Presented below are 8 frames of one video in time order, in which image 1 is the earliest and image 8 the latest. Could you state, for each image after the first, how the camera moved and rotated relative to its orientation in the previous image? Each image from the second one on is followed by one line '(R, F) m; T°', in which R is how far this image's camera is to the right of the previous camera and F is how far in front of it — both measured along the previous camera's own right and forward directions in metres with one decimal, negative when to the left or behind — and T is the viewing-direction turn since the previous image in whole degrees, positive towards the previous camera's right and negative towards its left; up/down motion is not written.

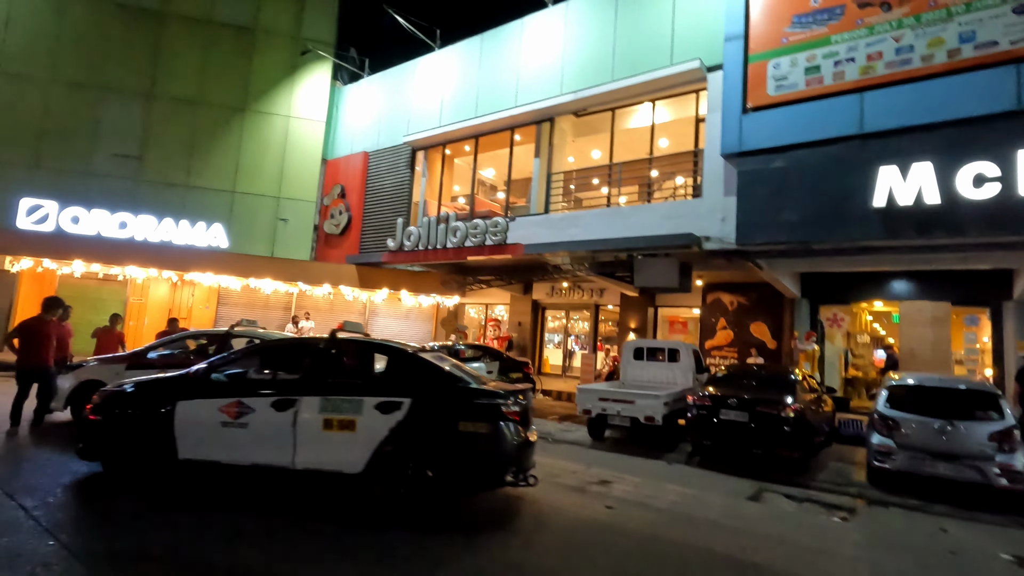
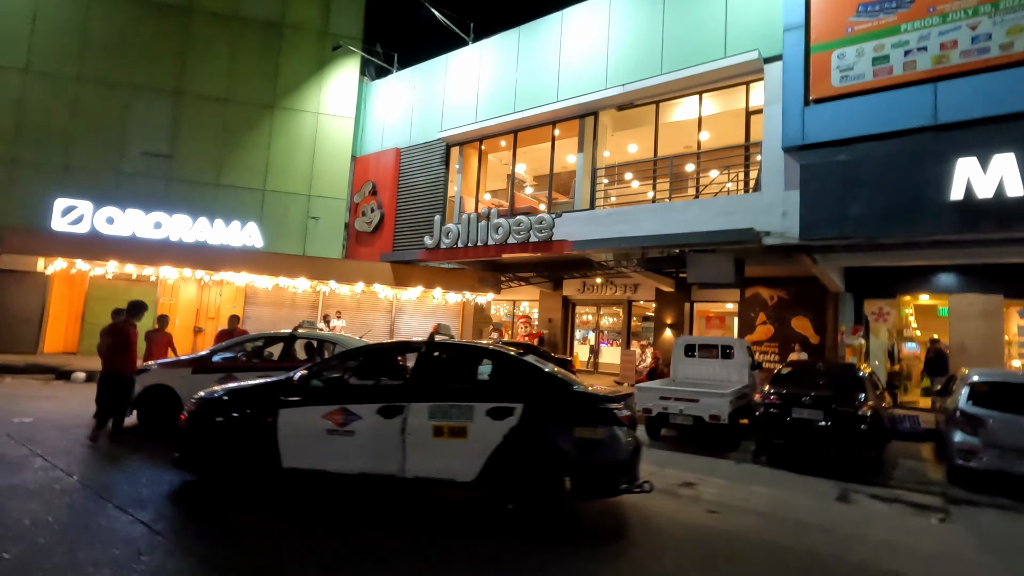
(-1.1, +0.2) m; 0°
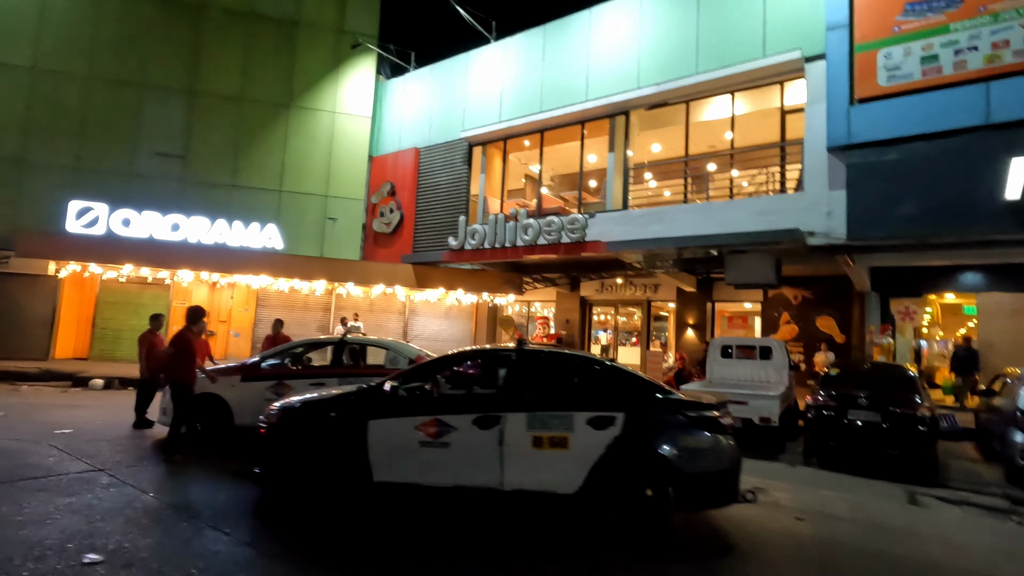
(-1.0, +0.2) m; +1°
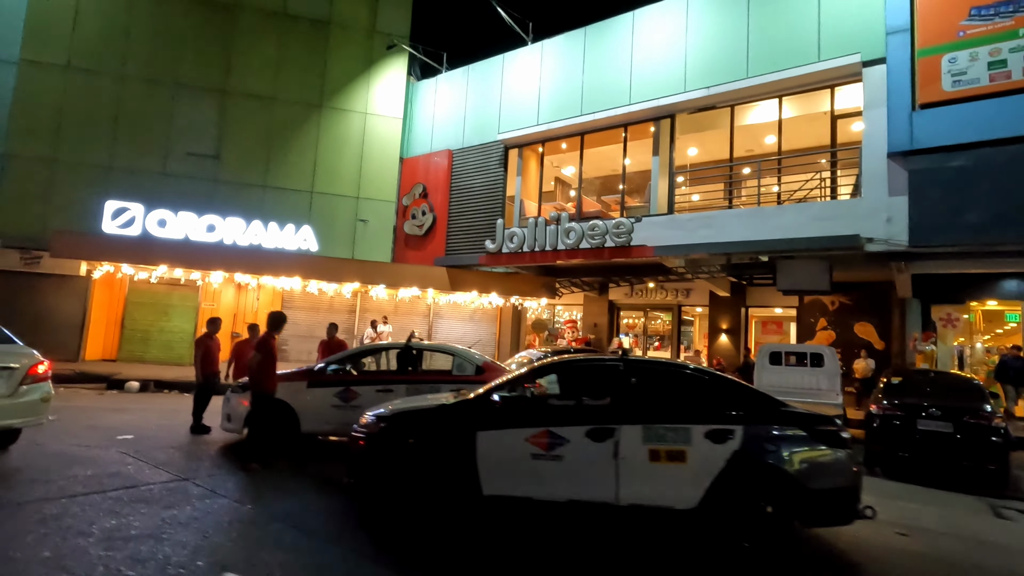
(-1.1, +0.1) m; 0°
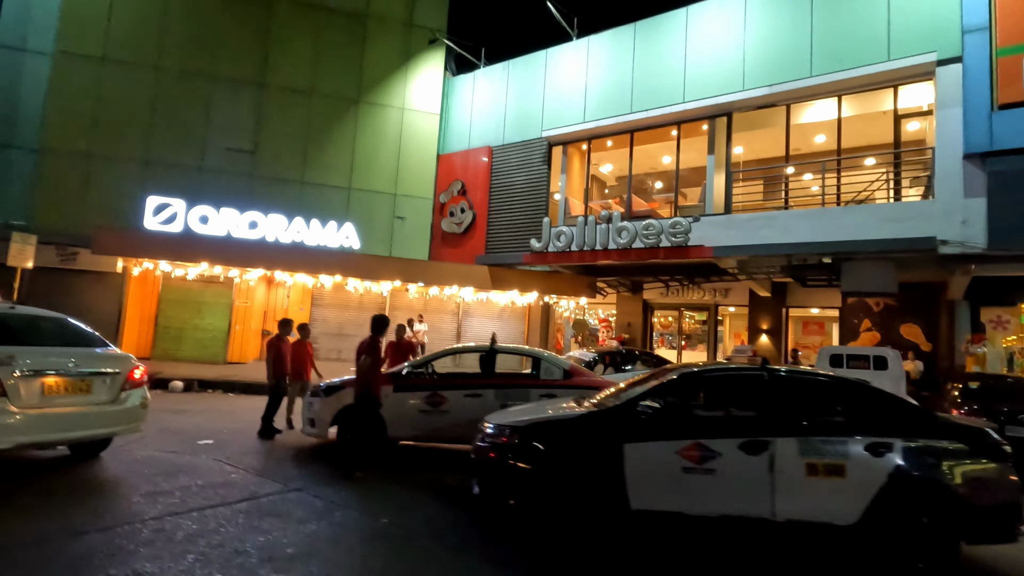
(-1.4, +0.2) m; 0°
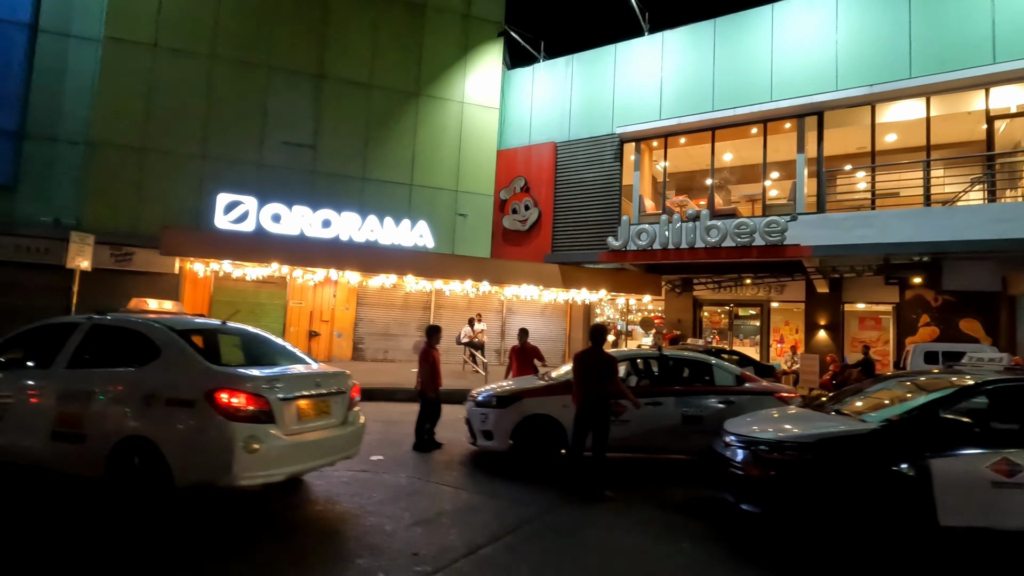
(-2.9, +0.3) m; +3°
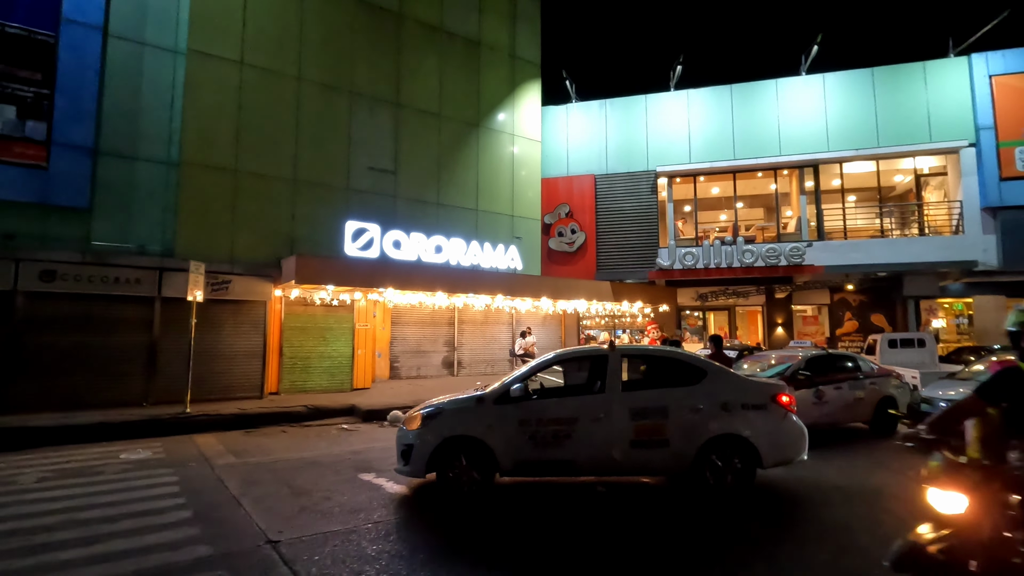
(-7.1, -0.7) m; +17°
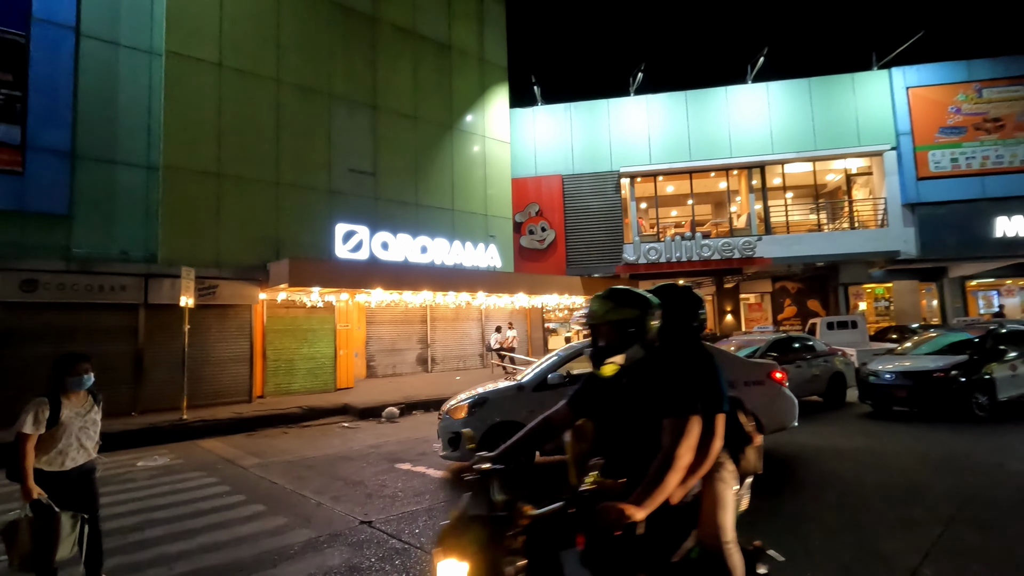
(-1.2, -0.6) m; +6°
